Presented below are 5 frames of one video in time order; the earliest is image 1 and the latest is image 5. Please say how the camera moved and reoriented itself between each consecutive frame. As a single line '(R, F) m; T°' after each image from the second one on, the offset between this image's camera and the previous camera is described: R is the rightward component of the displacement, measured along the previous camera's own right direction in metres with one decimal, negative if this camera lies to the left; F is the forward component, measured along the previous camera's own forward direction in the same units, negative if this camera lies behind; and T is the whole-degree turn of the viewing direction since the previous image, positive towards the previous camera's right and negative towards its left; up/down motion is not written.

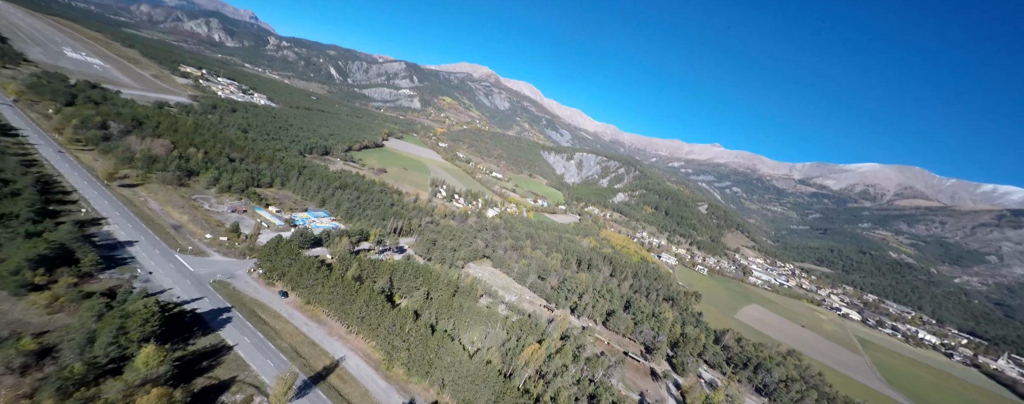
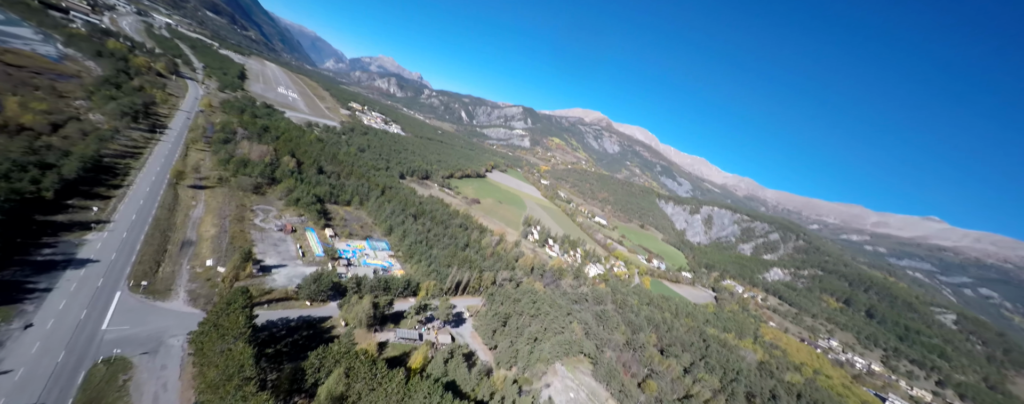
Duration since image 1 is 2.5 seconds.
(-3.2, +18.1) m; -17°
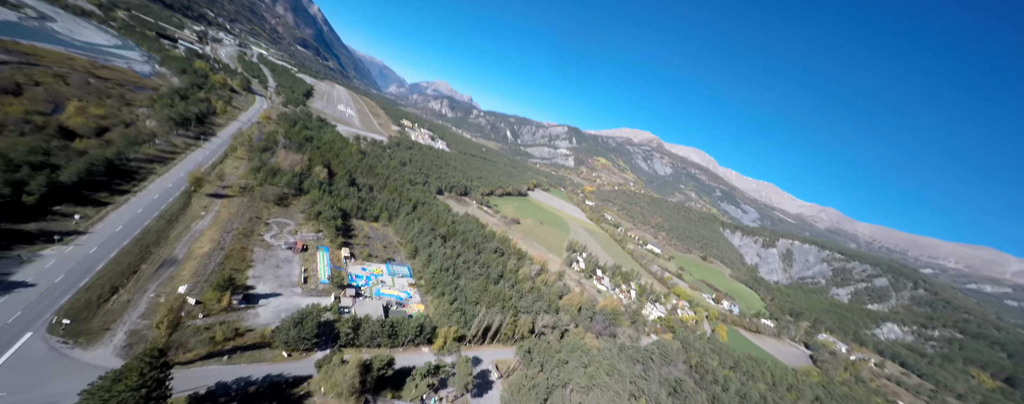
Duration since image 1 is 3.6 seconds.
(-0.7, +8.1) m; -7°
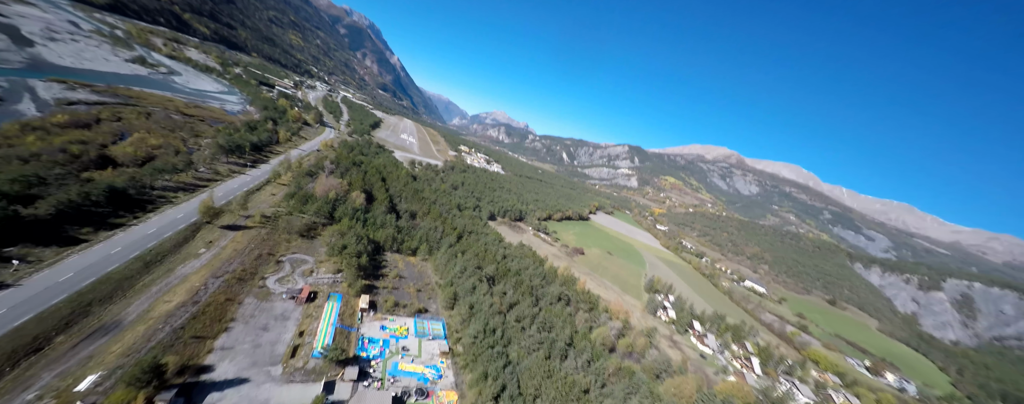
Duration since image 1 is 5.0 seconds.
(-1.3, +11.1) m; -10°
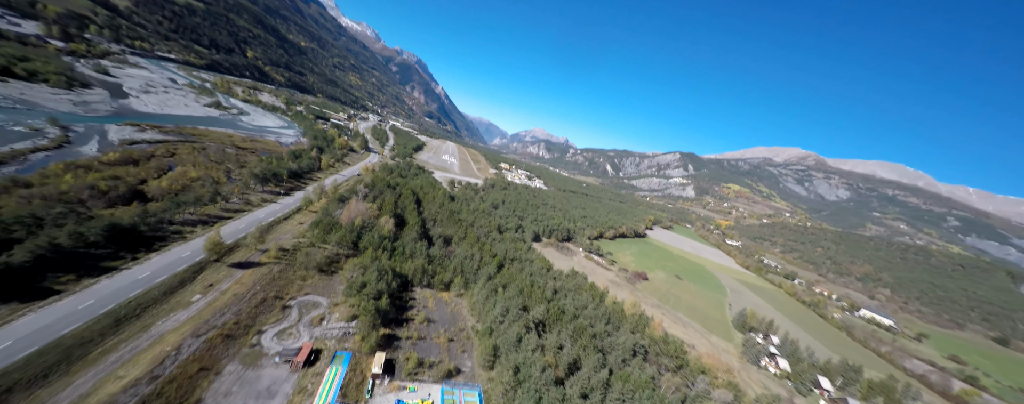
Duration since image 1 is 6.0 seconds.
(-0.6, +7.6) m; -7°
